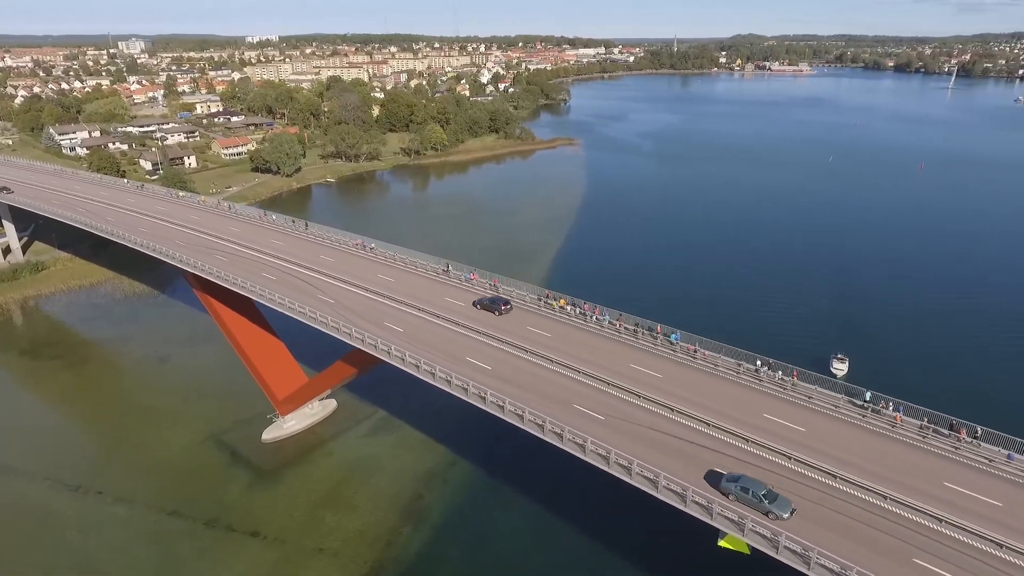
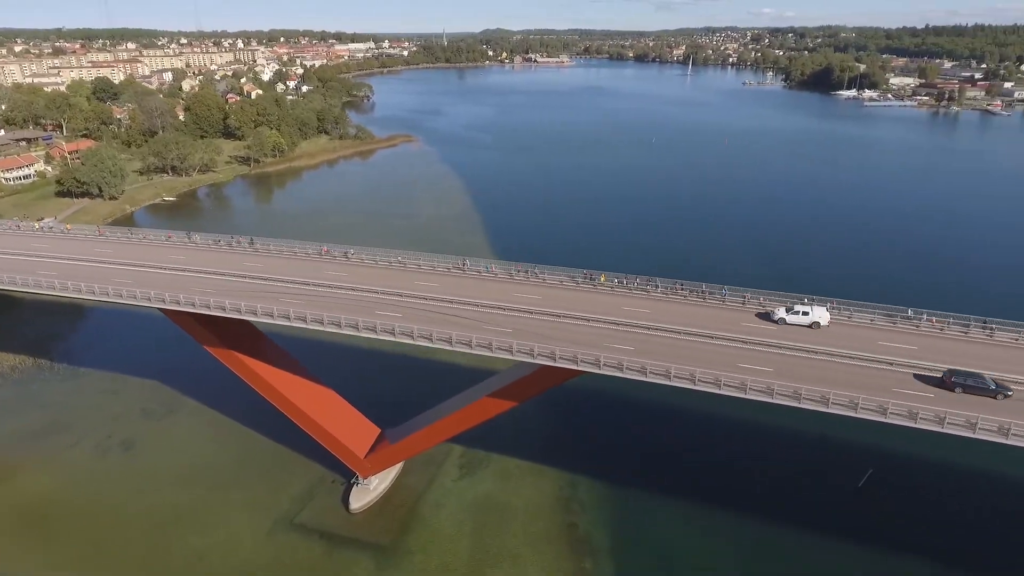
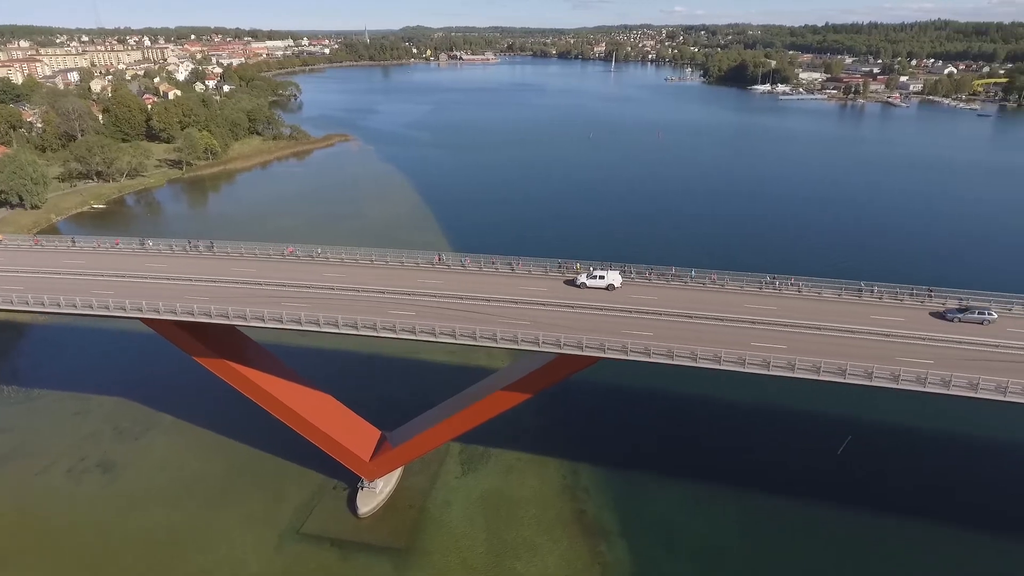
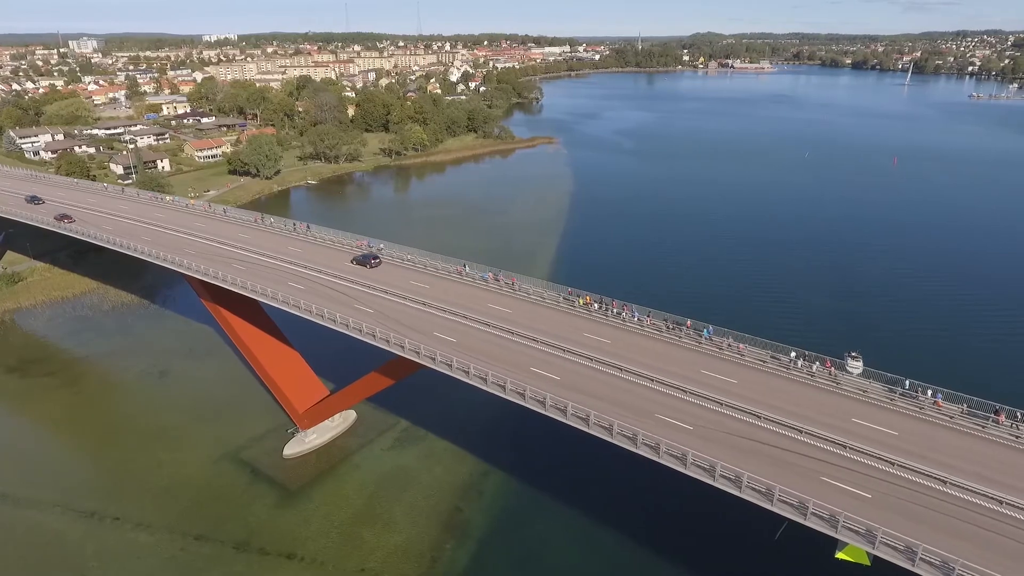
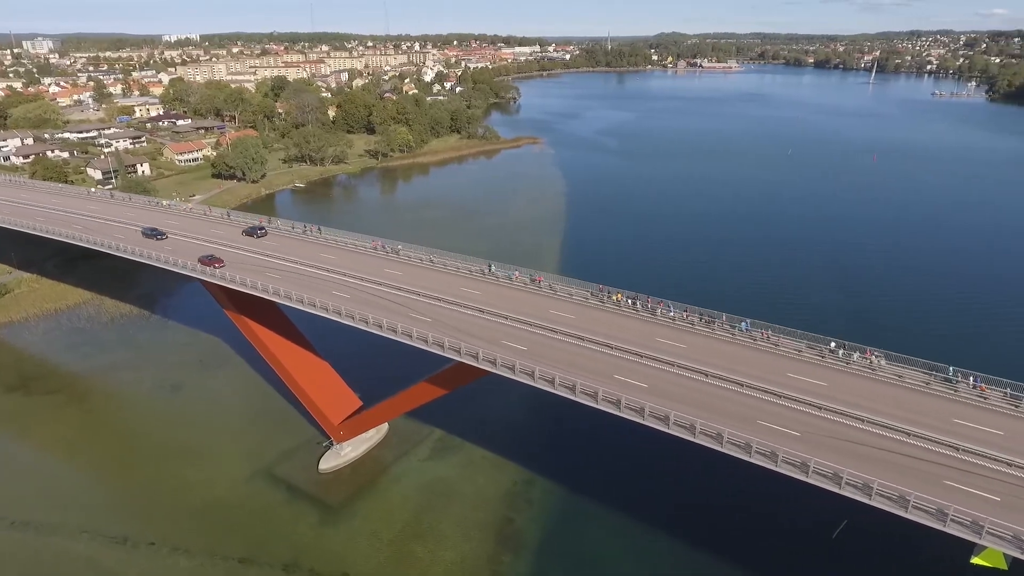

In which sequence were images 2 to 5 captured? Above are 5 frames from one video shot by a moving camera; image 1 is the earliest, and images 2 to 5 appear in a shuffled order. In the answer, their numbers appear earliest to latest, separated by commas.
4, 5, 2, 3
